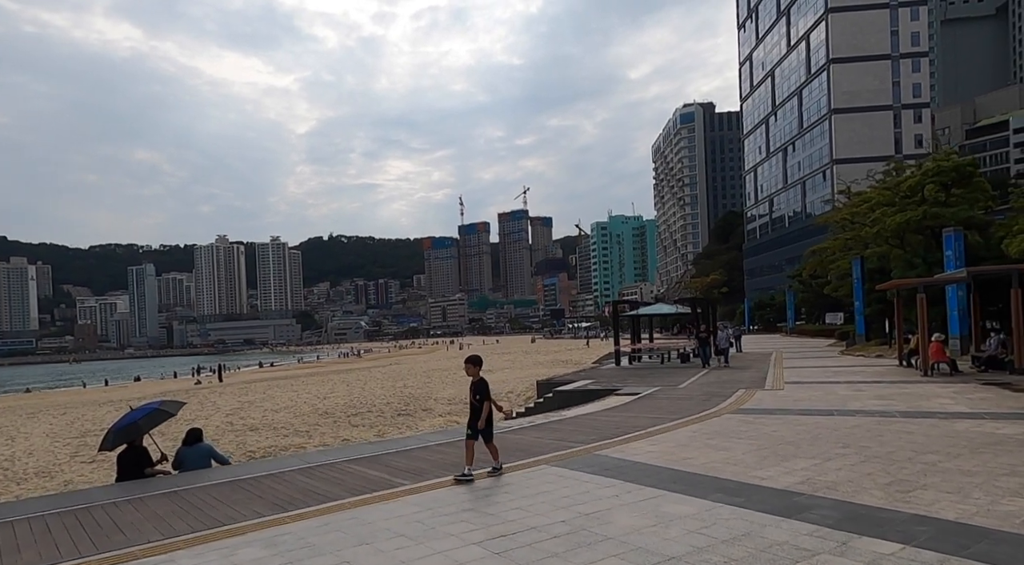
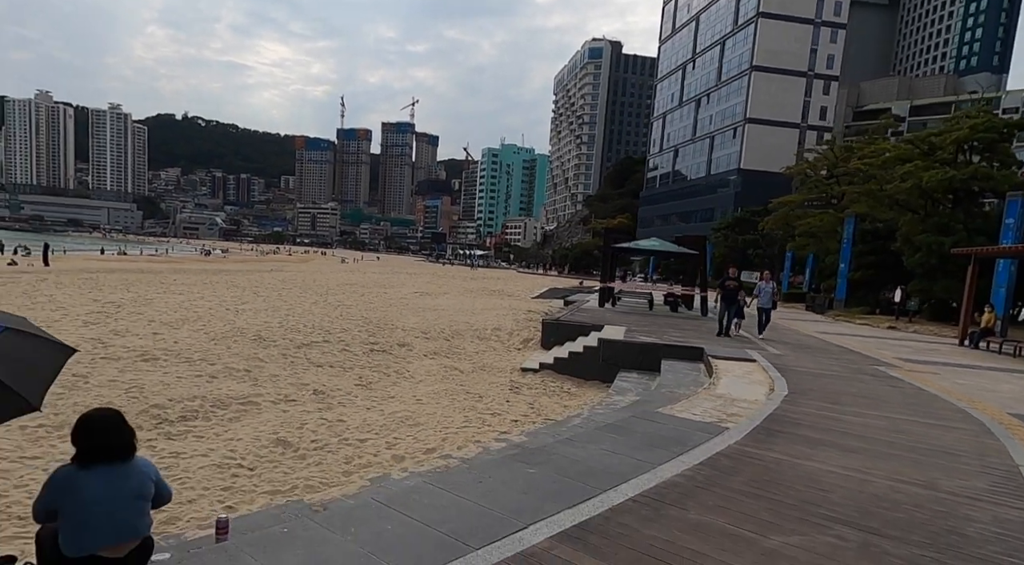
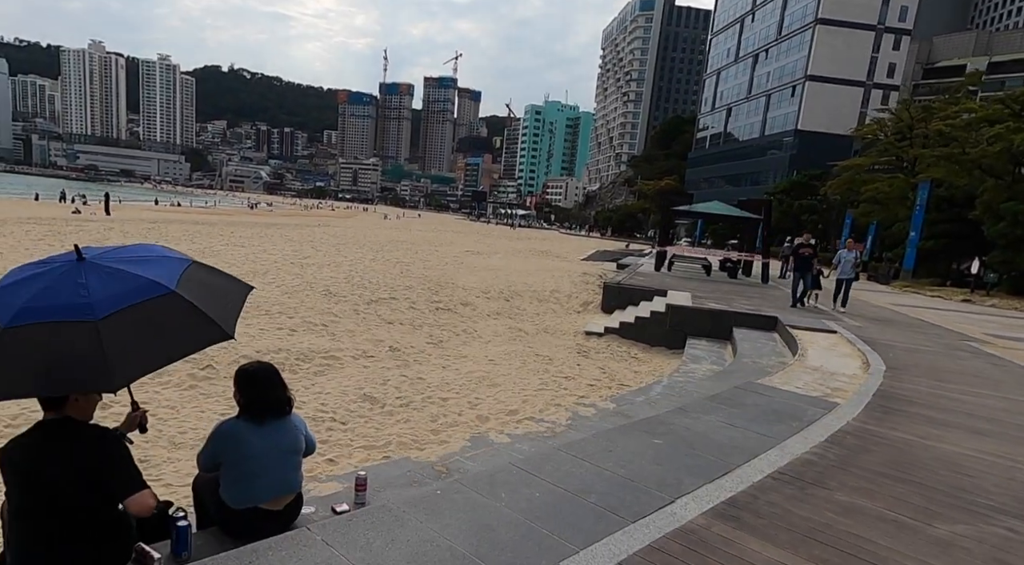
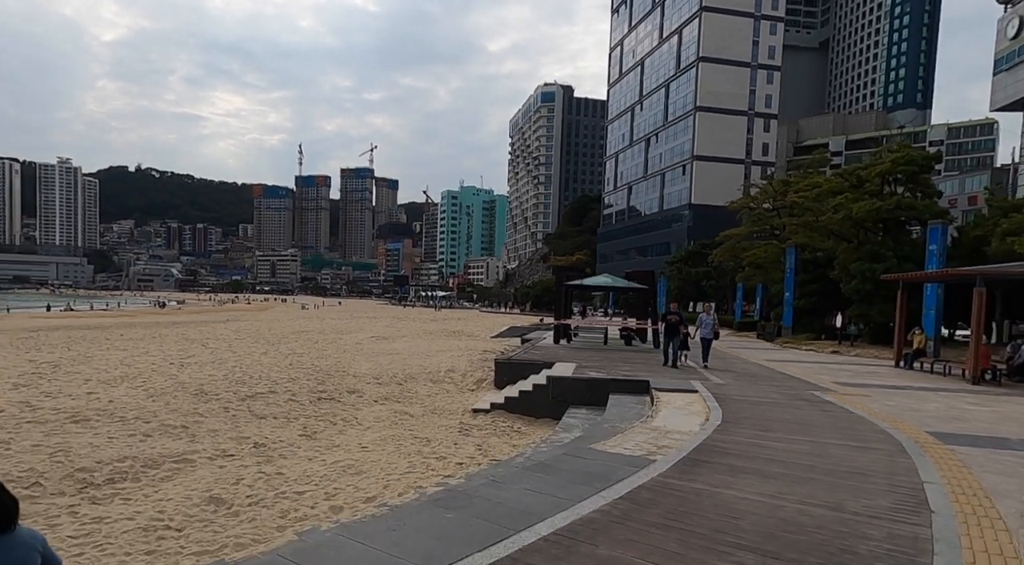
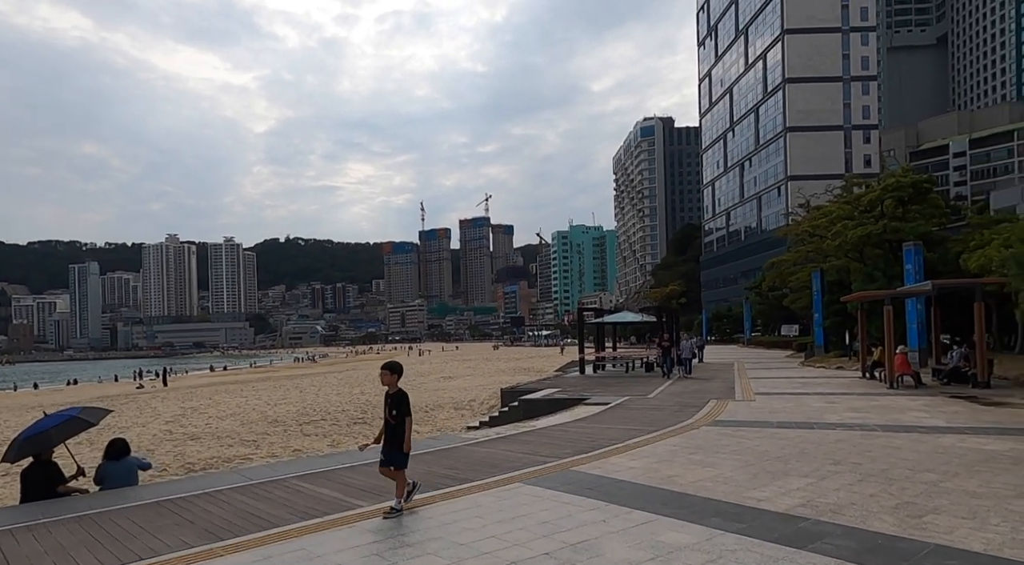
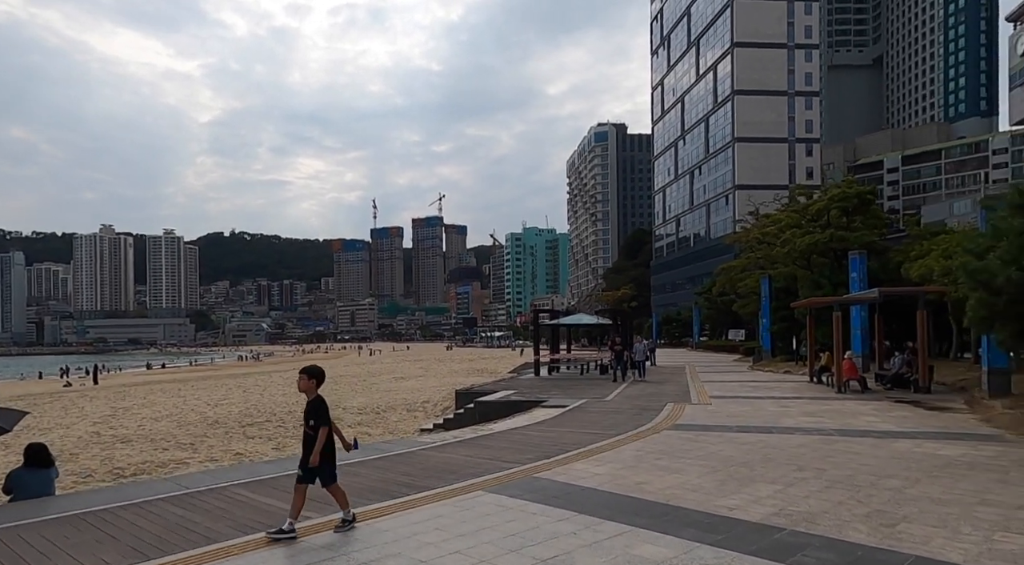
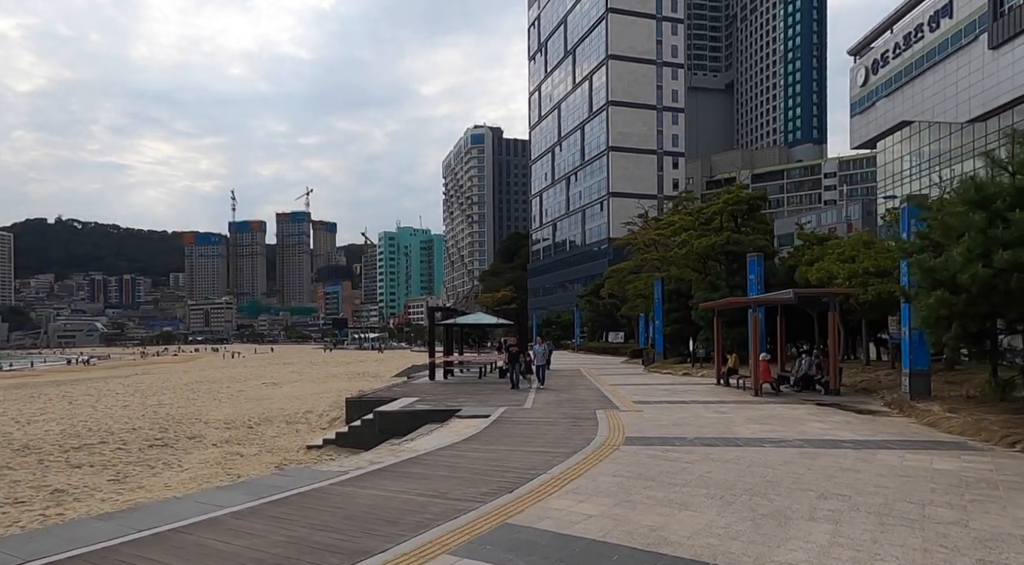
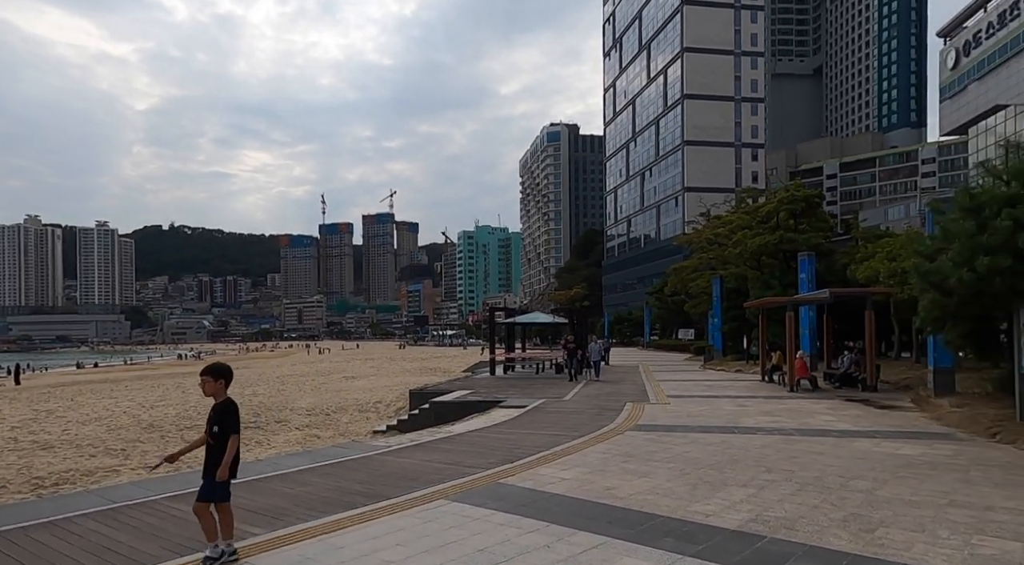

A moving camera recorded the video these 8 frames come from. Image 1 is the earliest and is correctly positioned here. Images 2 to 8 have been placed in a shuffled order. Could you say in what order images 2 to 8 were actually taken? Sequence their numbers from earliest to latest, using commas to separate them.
5, 6, 8, 7, 4, 2, 3
